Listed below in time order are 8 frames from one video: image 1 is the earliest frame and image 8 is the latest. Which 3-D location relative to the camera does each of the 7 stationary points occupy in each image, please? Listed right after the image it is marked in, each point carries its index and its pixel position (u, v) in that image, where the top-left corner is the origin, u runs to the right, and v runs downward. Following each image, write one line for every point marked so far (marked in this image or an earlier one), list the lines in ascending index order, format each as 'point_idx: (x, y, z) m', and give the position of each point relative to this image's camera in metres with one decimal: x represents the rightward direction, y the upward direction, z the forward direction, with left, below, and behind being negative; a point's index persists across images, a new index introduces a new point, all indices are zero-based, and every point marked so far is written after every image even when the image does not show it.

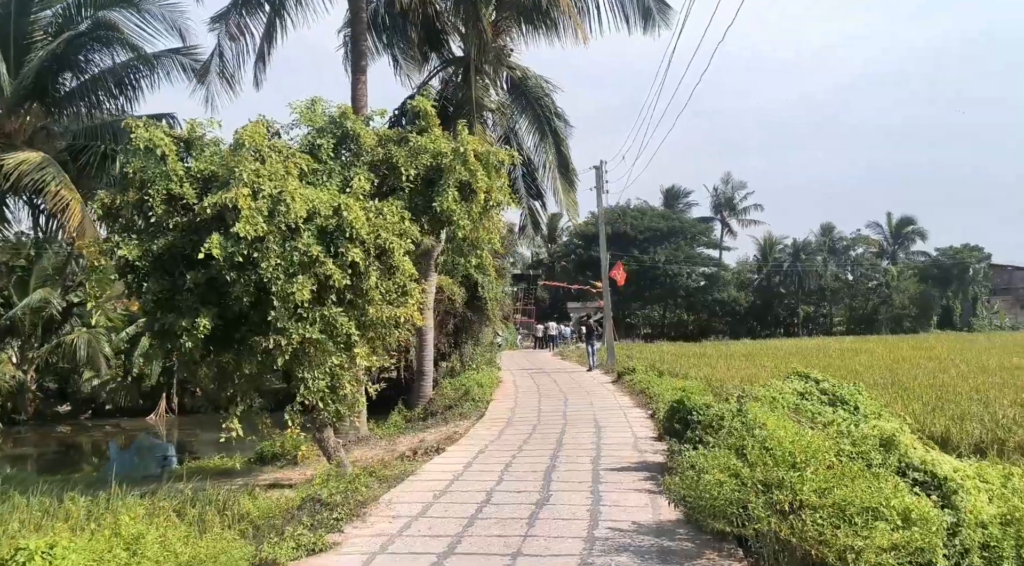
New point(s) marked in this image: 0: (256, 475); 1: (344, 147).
0: (-3.3, -2.5, +9.9) m
1: (-1.9, +1.6, +8.8) m
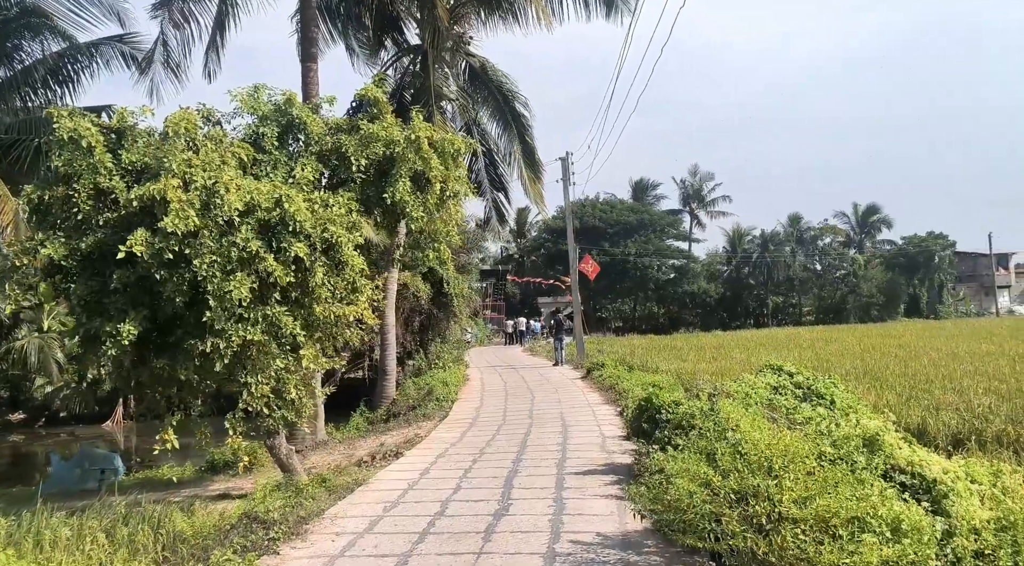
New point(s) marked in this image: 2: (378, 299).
0: (-3.8, -2.5, +9.3) m
1: (-2.4, +1.6, +8.3) m
2: (-1.5, -0.2, +8.4) m
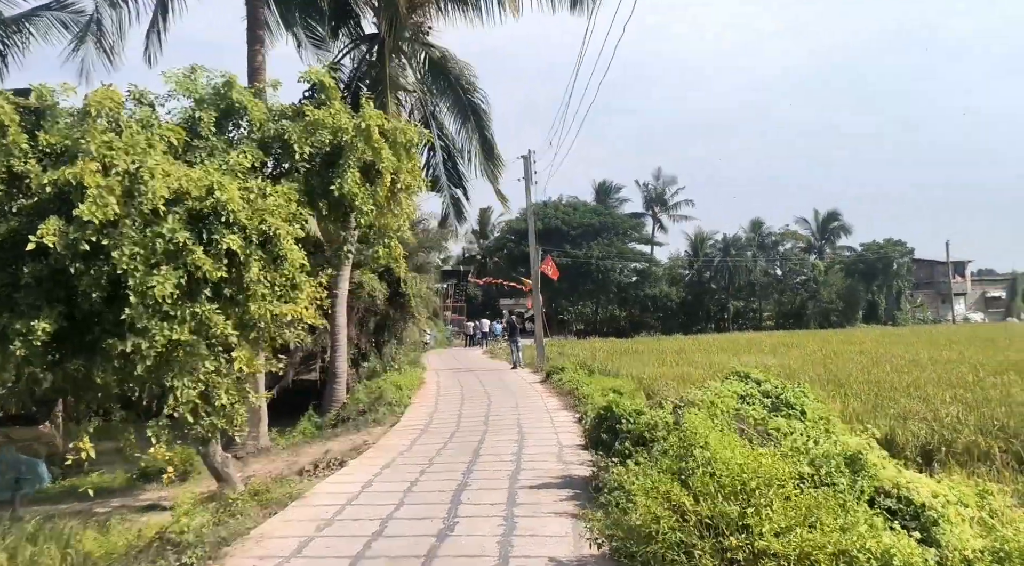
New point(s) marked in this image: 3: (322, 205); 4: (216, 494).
0: (-4.3, -2.4, +8.6) m
1: (-2.8, +1.6, +7.7) m
2: (-2.0, -0.1, +7.9) m
3: (-2.0, +0.8, +7.9) m
4: (-3.1, -2.2, +7.9) m
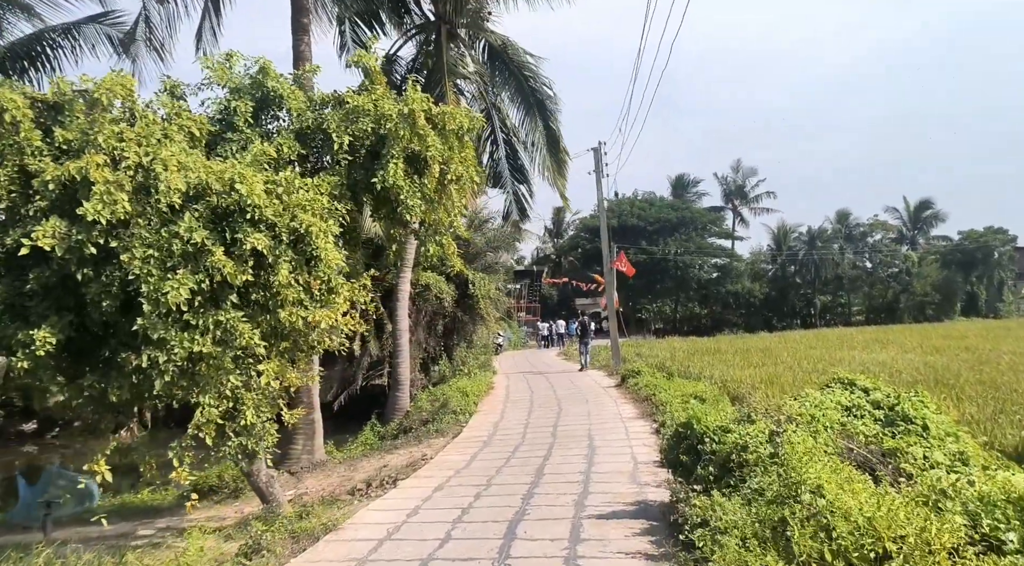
0: (-3.6, -2.5, +8.2) m
1: (-2.3, +1.6, +7.1) m
2: (-1.4, -0.2, +7.2) m
3: (-1.4, +0.8, +7.3) m
4: (-2.4, -2.2, +7.3) m
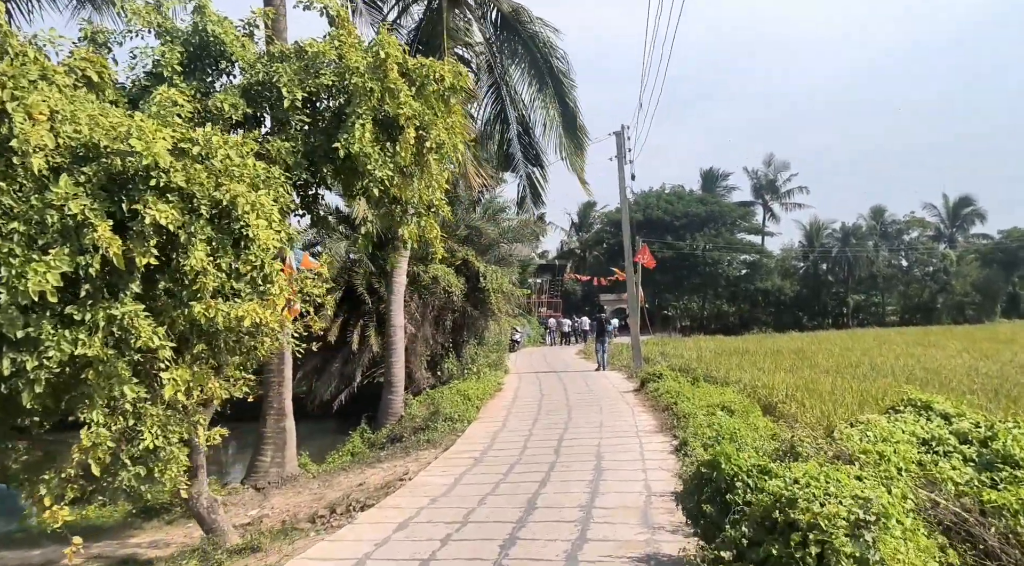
0: (-3.7, -2.4, +7.1) m
1: (-2.4, +1.7, +5.9) m
2: (-1.5, -0.1, +6.0) m
3: (-1.5, +0.9, +6.0) m
4: (-2.5, -2.1, +6.1) m
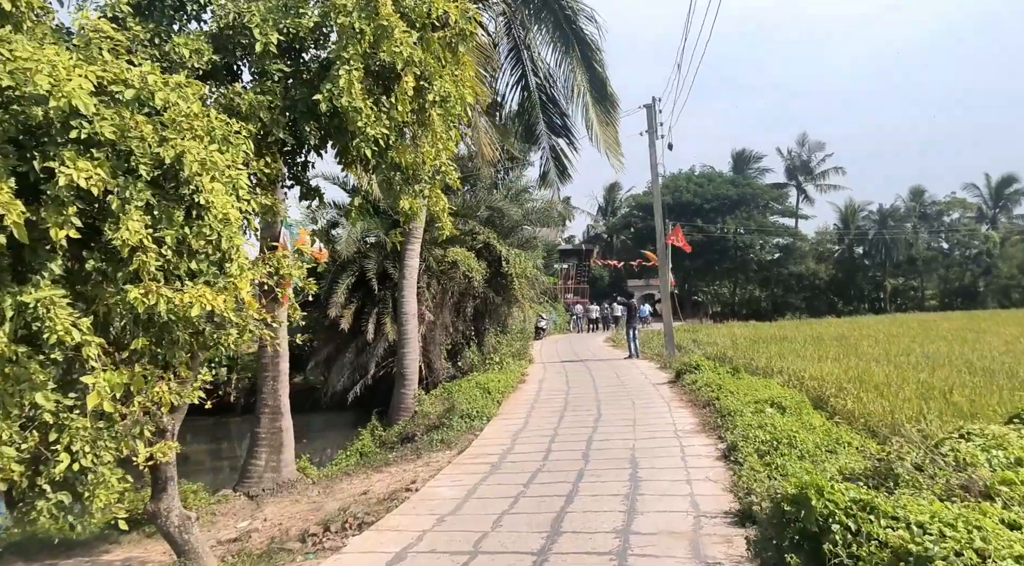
0: (-3.5, -2.2, +6.3) m
1: (-2.2, +1.8, +5.0) m
2: (-1.3, 0.0, +5.0) m
3: (-1.4, +1.0, +5.1) m
4: (-2.4, -2.0, +5.3) m
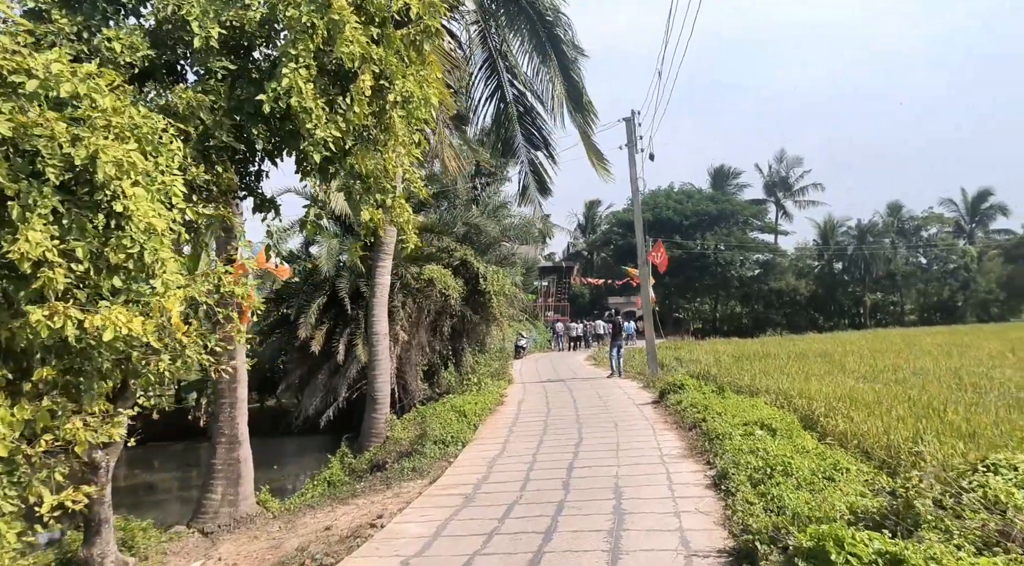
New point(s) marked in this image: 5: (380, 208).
0: (-3.7, -2.4, +5.7) m
1: (-2.4, +1.7, +4.5) m
2: (-1.5, -0.1, +4.6) m
3: (-1.5, +0.9, +4.6) m
4: (-2.5, -2.1, +4.7) m
5: (-0.9, +0.5, +5.3) m
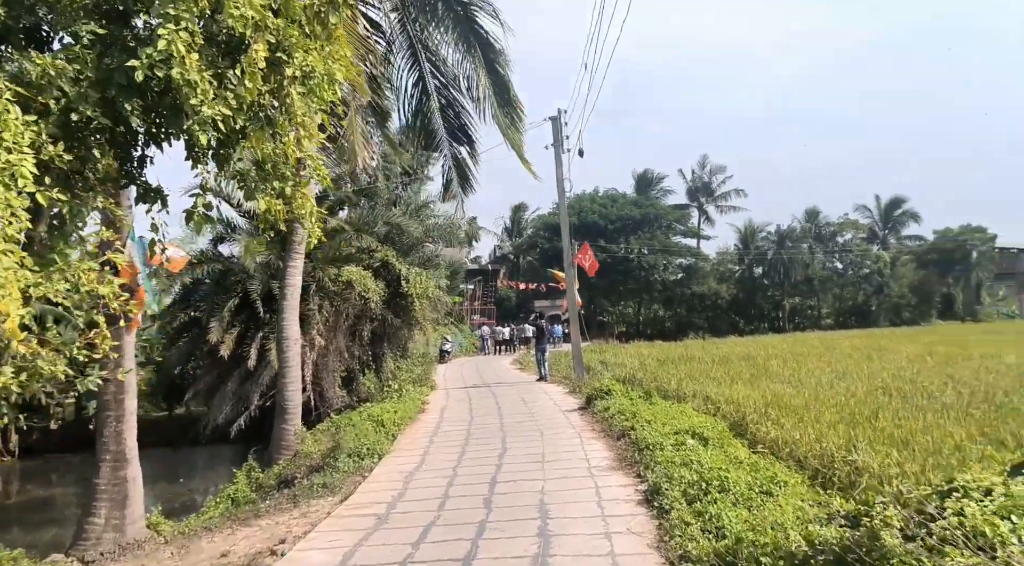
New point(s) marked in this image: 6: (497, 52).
0: (-4.2, -2.4, +4.8) m
1: (-2.9, +1.7, +3.8) m
2: (-1.9, -0.1, +3.9) m
3: (-2.0, +0.9, +4.0) m
4: (-3.0, -2.1, +4.0) m
5: (-1.5, +0.5, +4.8) m
6: (-0.2, +3.0, +9.8) m
